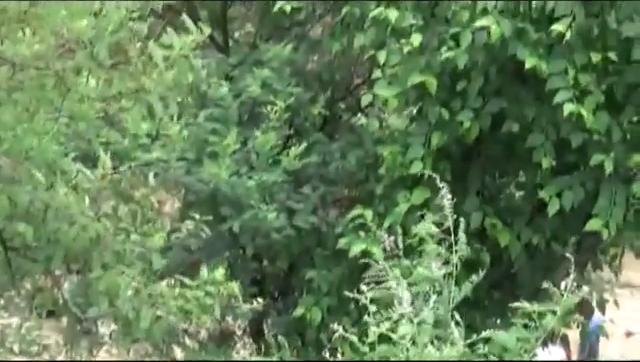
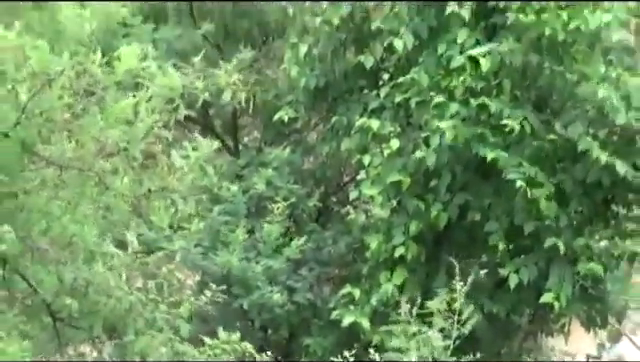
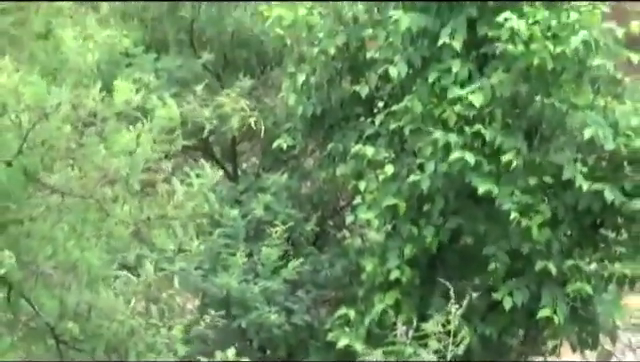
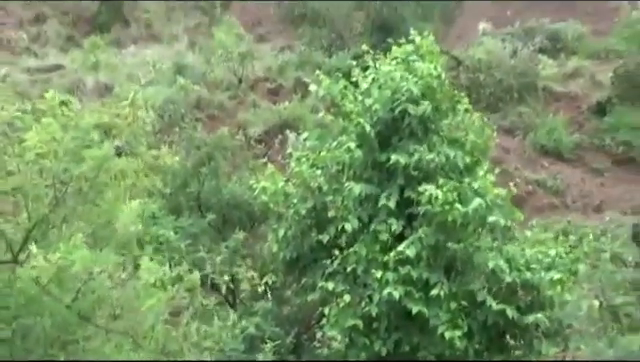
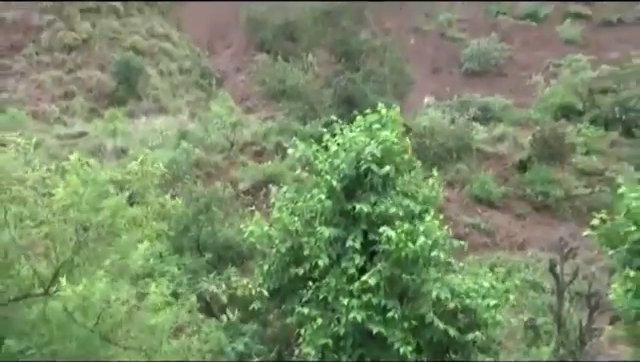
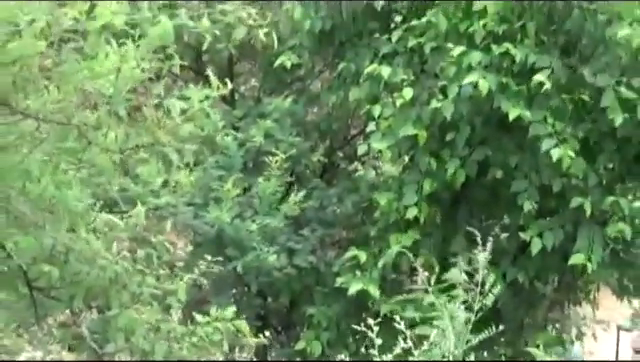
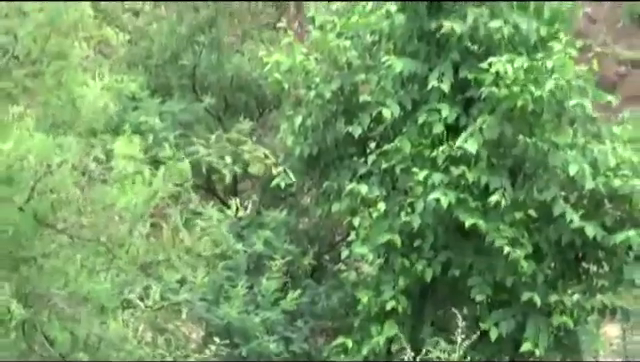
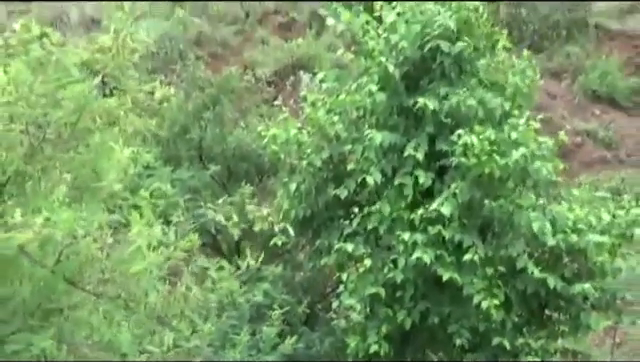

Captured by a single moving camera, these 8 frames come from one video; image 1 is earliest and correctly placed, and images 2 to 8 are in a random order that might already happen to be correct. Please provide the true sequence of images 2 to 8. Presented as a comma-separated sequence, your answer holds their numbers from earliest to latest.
6, 2, 3, 7, 8, 4, 5
